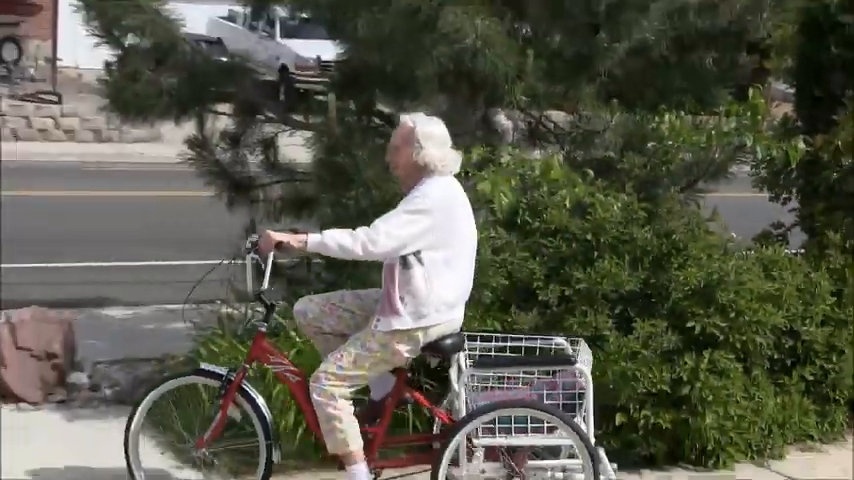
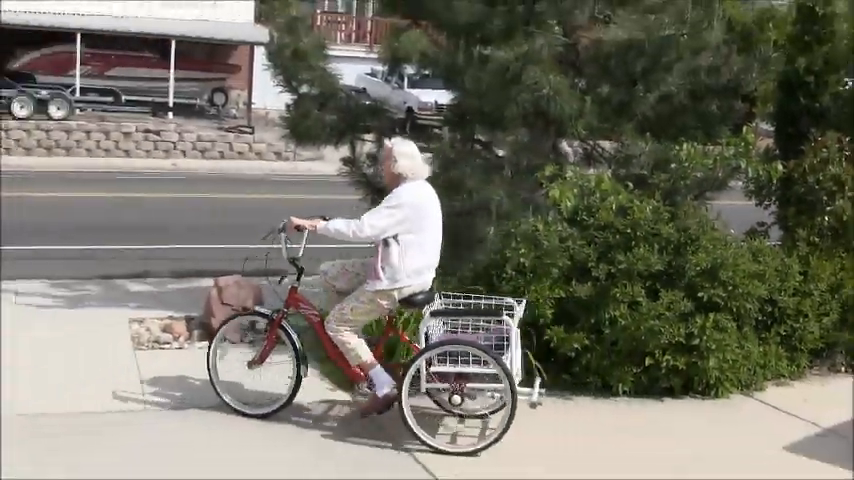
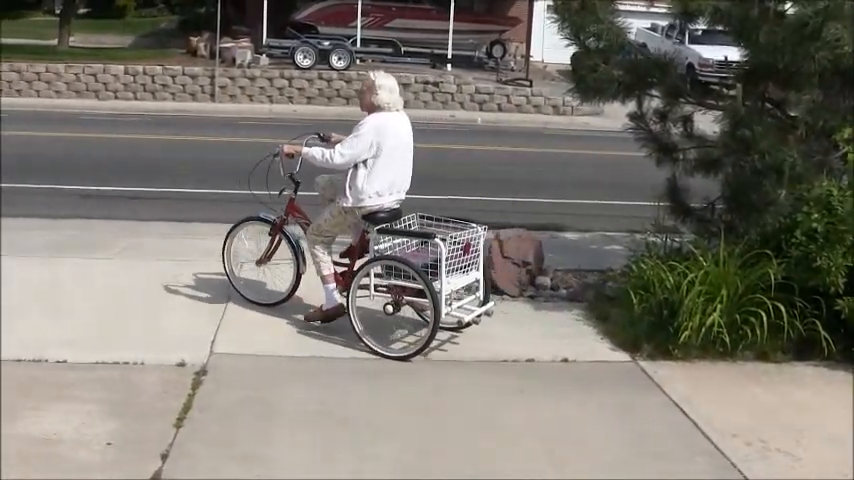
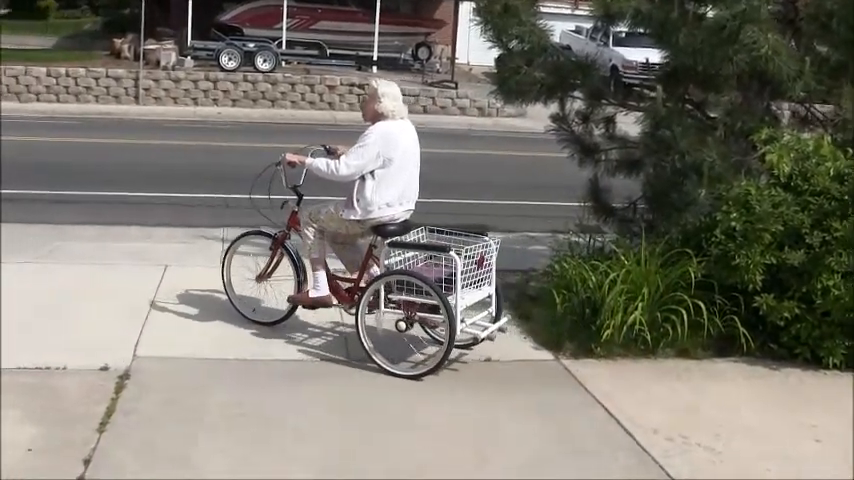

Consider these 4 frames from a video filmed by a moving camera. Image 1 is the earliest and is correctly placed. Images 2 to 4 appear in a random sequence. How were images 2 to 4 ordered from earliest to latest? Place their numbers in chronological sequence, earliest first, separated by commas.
2, 4, 3
